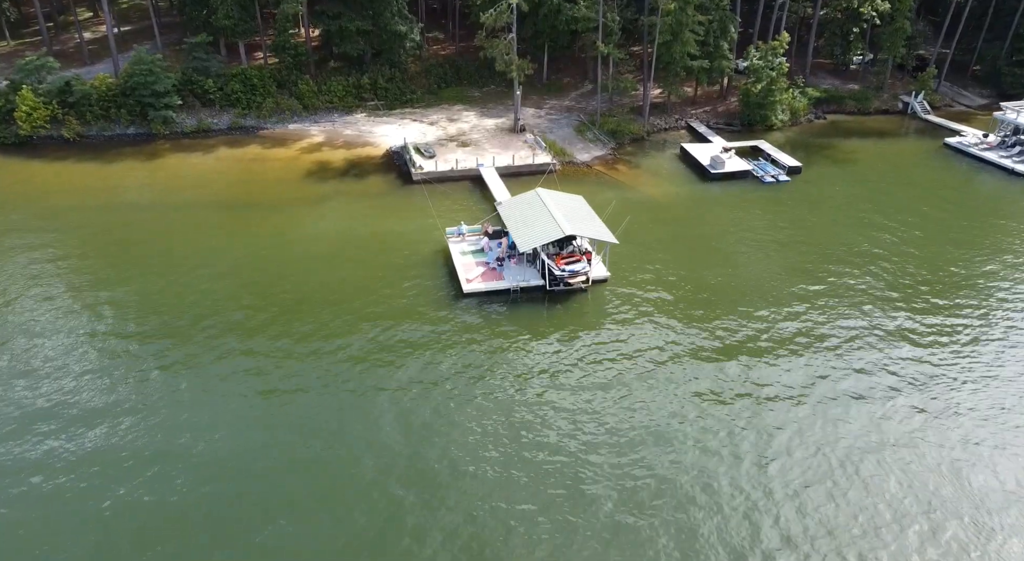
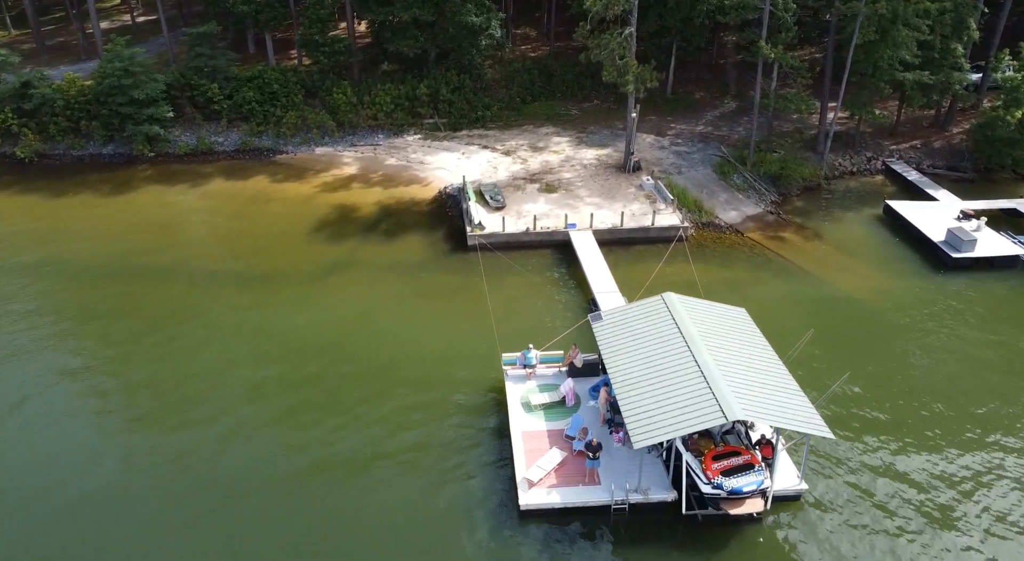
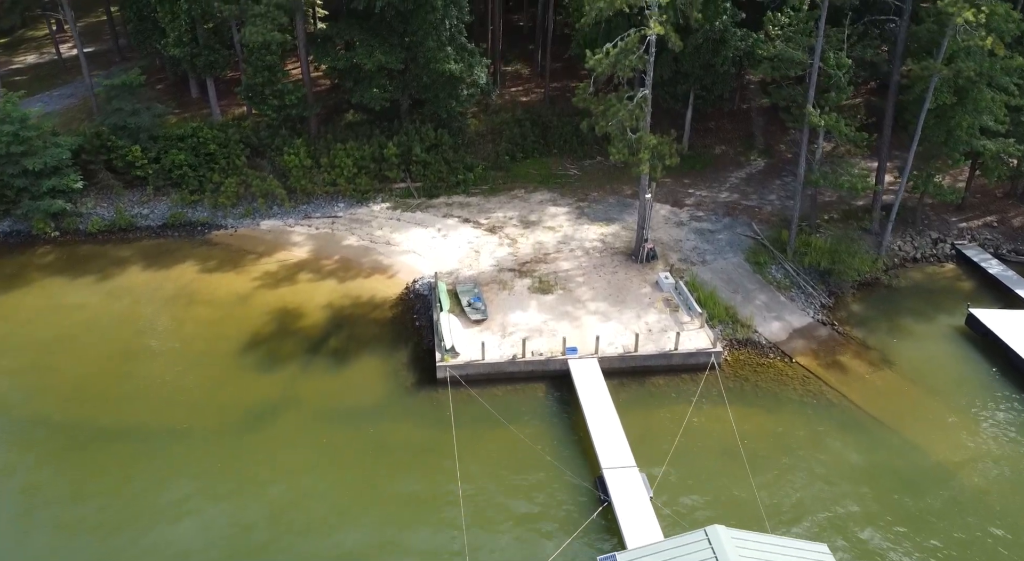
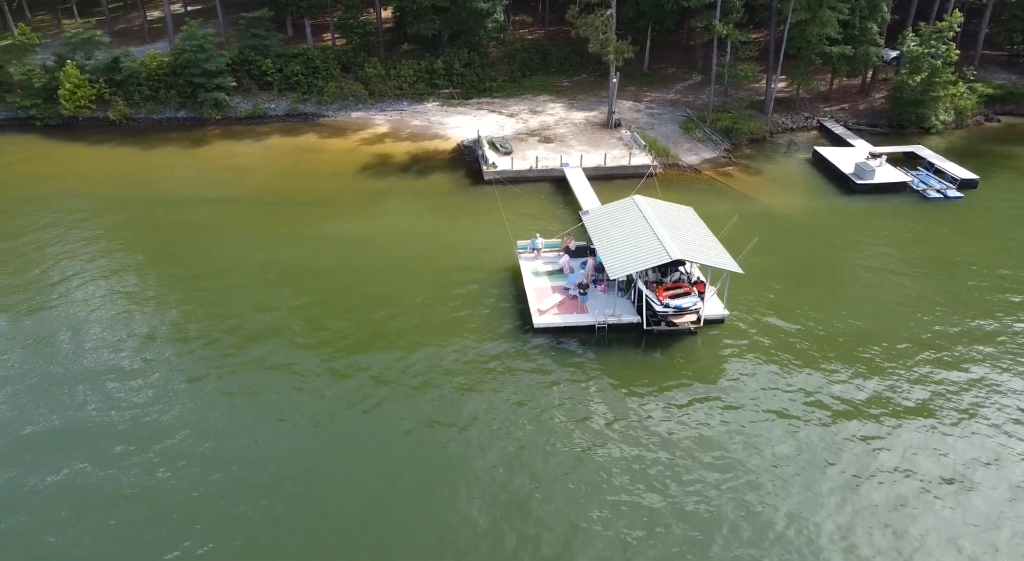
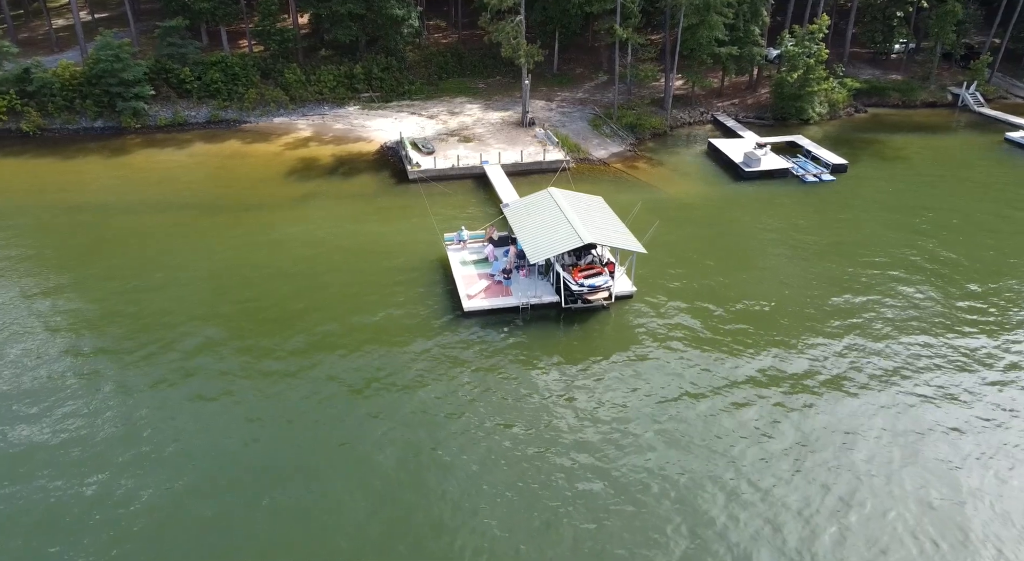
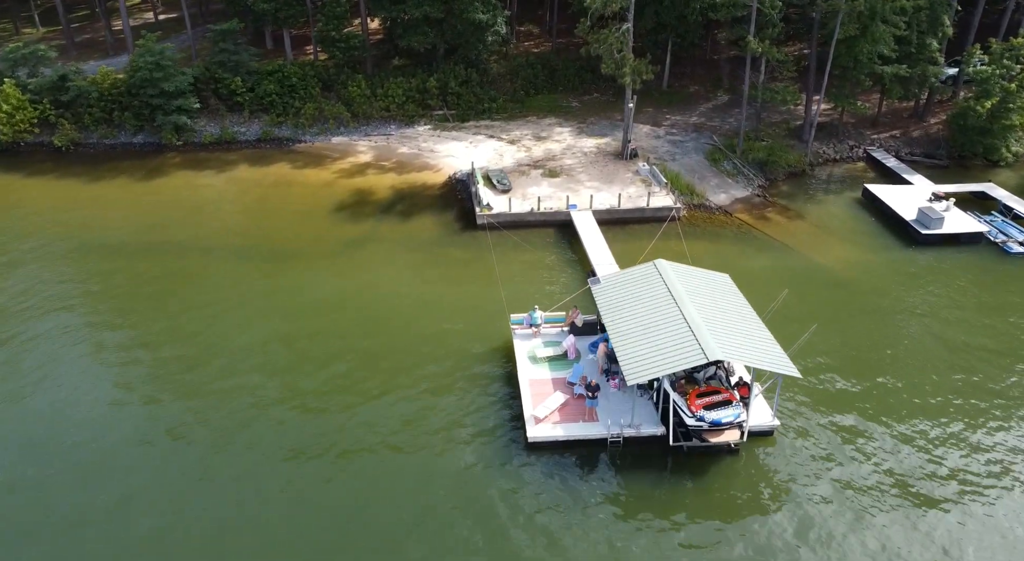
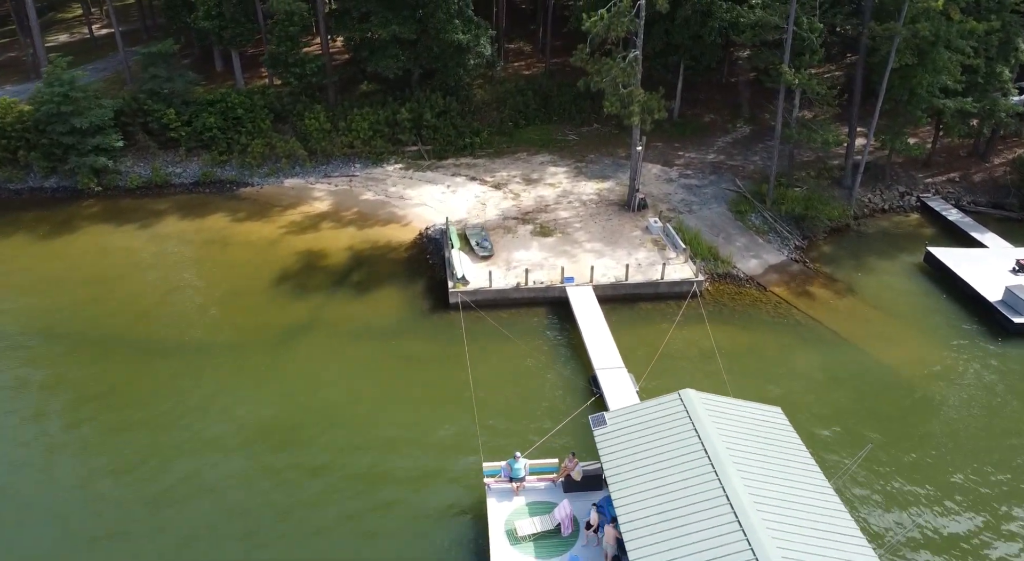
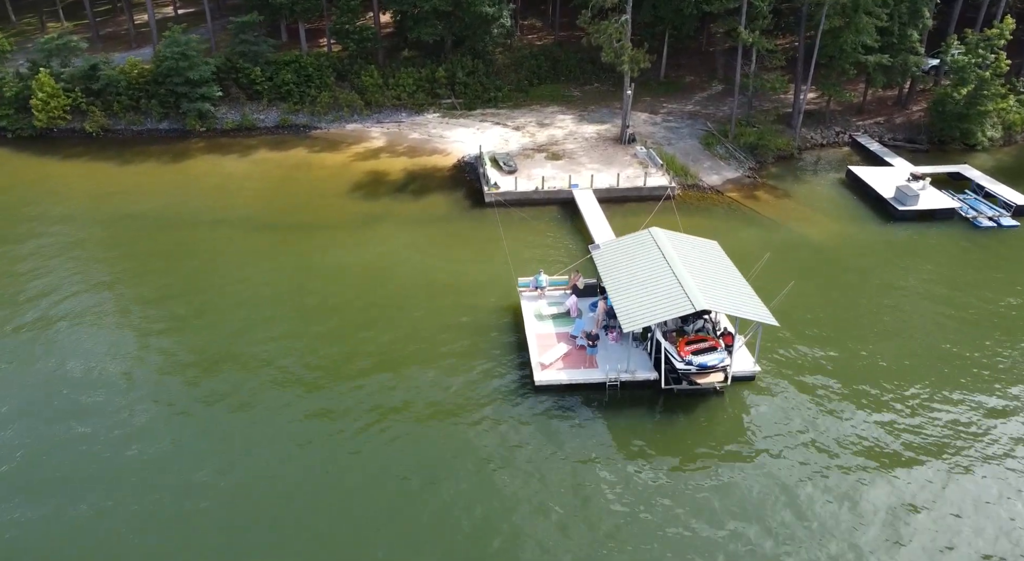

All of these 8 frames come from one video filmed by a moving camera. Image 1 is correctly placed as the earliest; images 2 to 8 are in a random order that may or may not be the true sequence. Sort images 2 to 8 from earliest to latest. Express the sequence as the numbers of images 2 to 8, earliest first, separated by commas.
5, 4, 8, 6, 2, 7, 3
